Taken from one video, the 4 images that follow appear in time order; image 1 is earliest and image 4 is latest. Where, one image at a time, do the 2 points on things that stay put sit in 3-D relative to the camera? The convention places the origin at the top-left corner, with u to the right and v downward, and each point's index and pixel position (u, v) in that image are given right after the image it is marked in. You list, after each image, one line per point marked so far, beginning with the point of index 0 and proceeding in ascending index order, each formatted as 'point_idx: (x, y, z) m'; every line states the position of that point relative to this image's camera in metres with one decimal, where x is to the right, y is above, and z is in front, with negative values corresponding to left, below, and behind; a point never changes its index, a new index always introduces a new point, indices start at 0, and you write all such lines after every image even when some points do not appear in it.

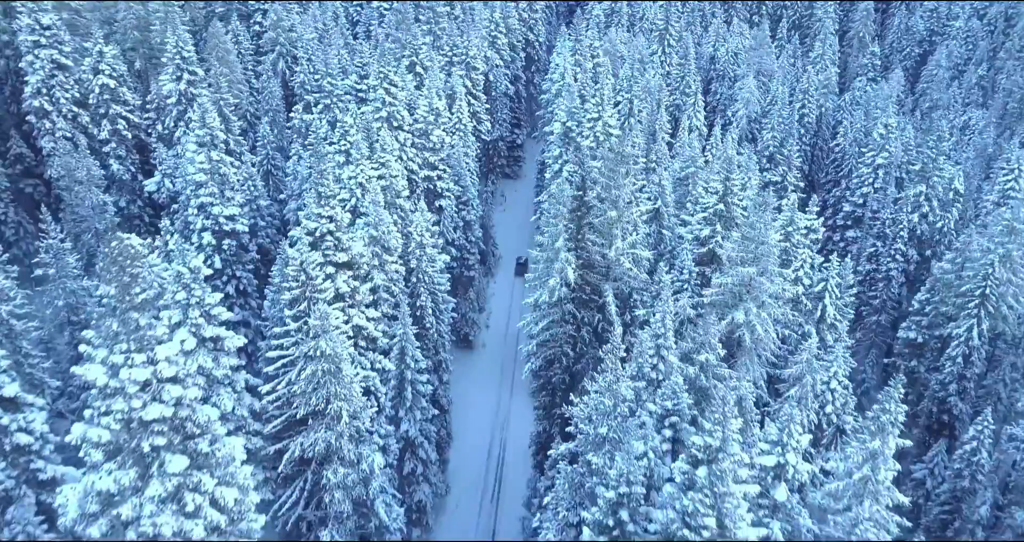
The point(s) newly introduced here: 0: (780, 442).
0: (+6.6, -4.2, +19.4) m
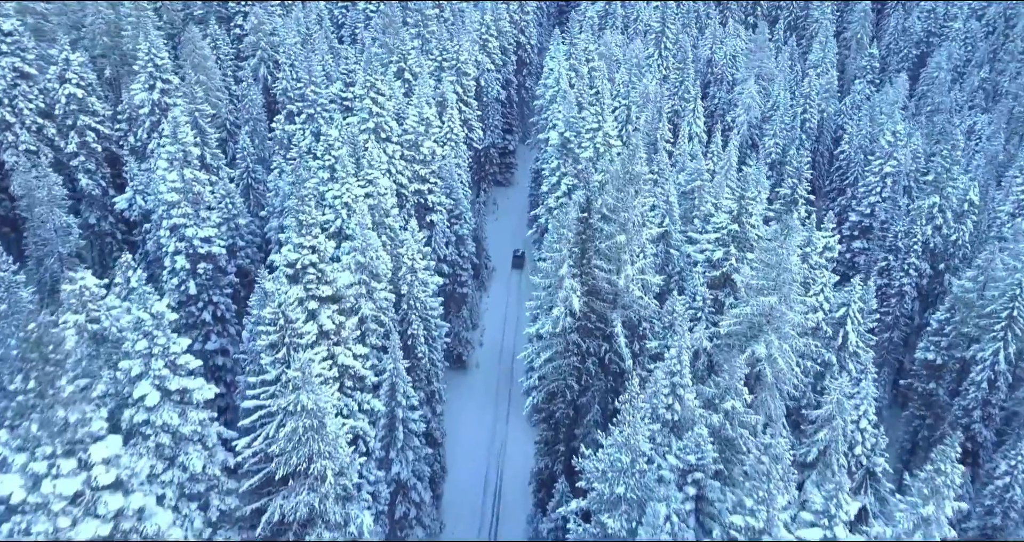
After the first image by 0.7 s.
0: (+6.8, -5.2, +17.3) m
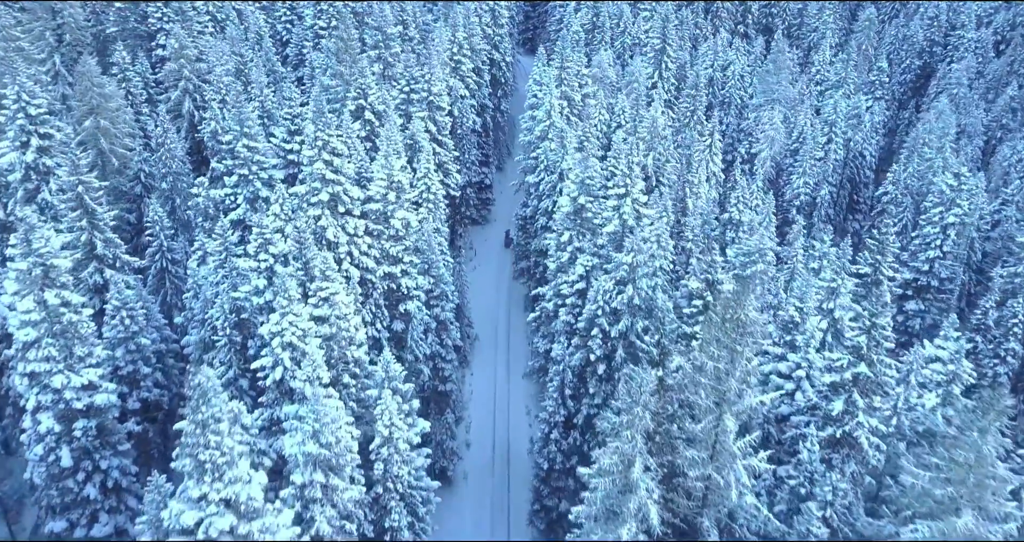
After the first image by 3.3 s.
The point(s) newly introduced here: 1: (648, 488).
0: (+8.2, -9.1, +8.5) m
1: (+2.8, -4.5, +16.3) m
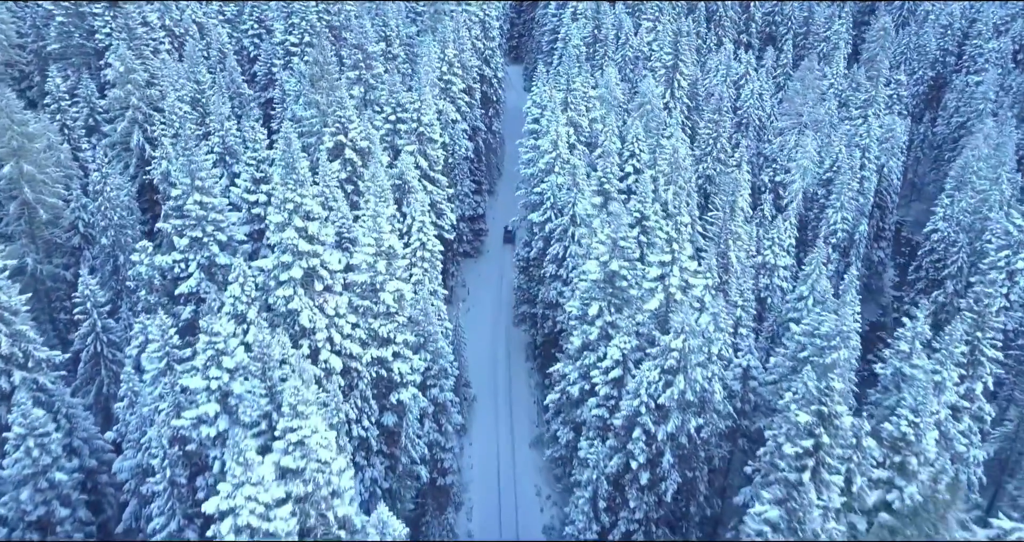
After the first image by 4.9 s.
0: (+9.5, -11.6, +3.1) m
1: (+3.8, -7.1, +10.7) m
